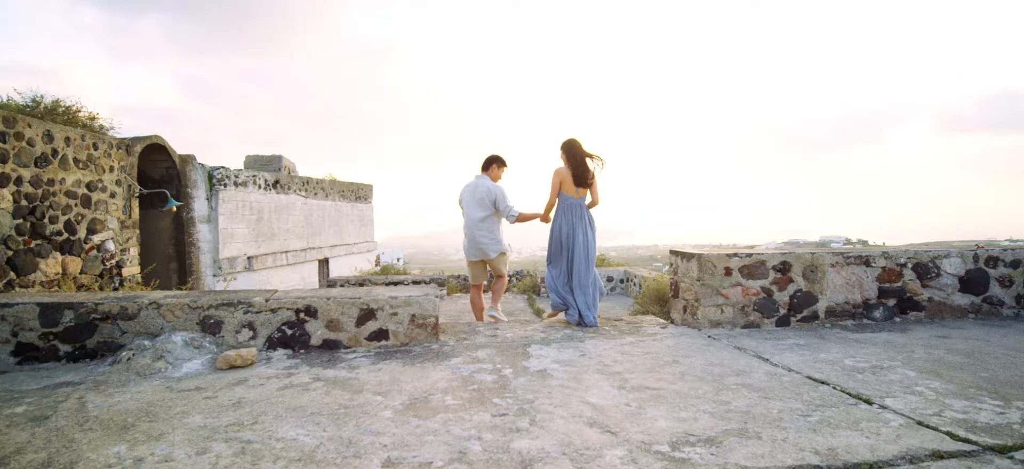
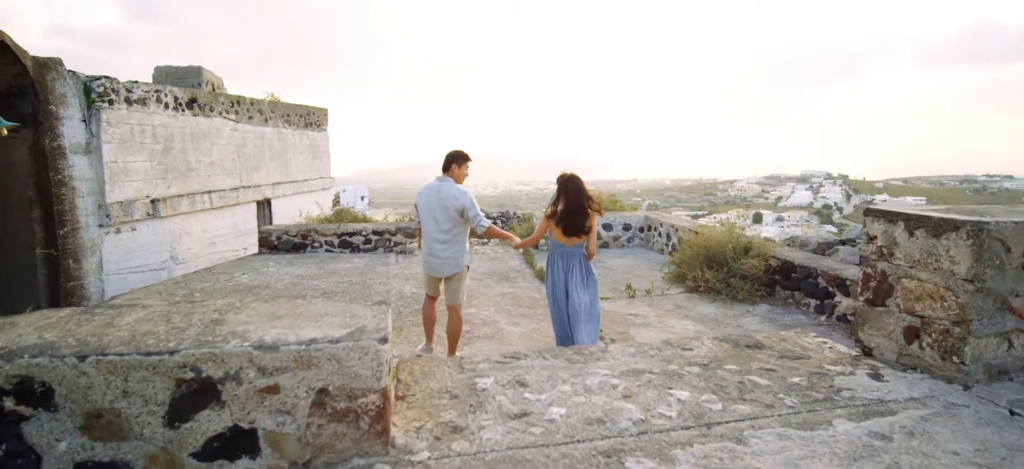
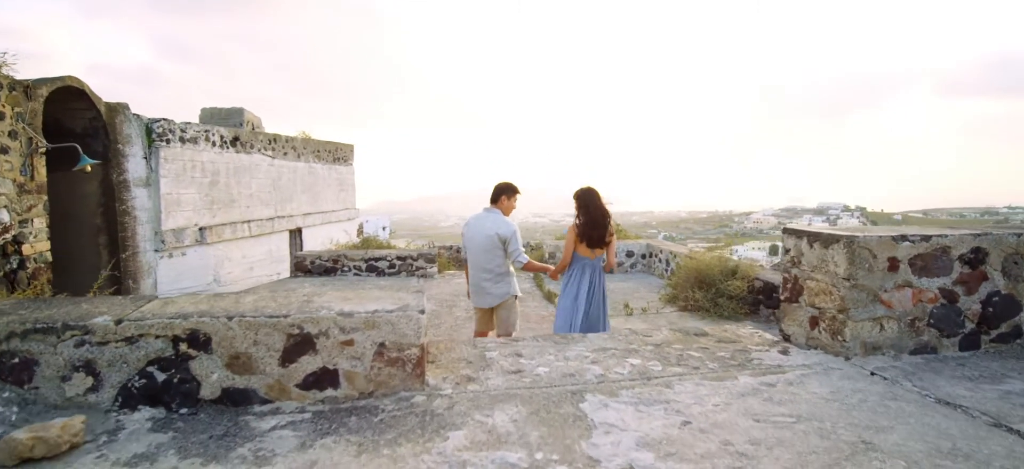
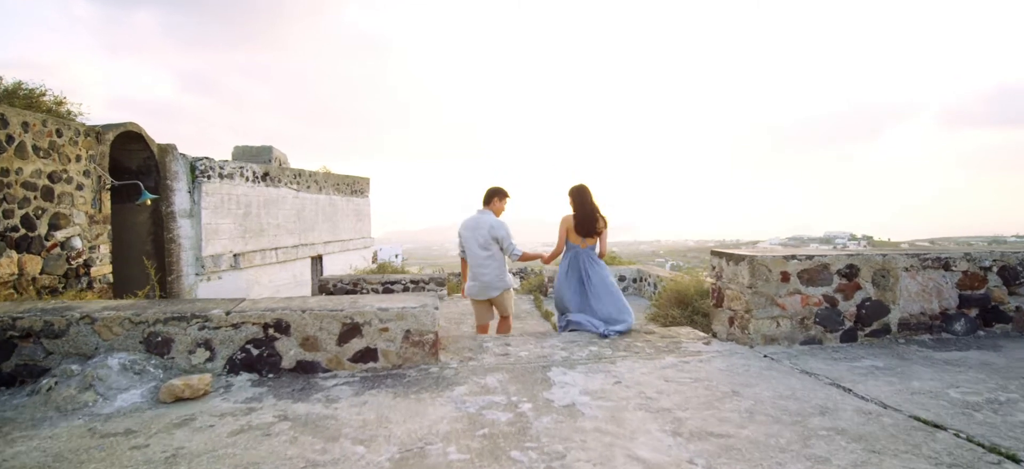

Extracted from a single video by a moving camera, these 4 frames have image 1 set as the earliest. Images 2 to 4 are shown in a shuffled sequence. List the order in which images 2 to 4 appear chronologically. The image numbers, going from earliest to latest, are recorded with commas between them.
4, 3, 2
